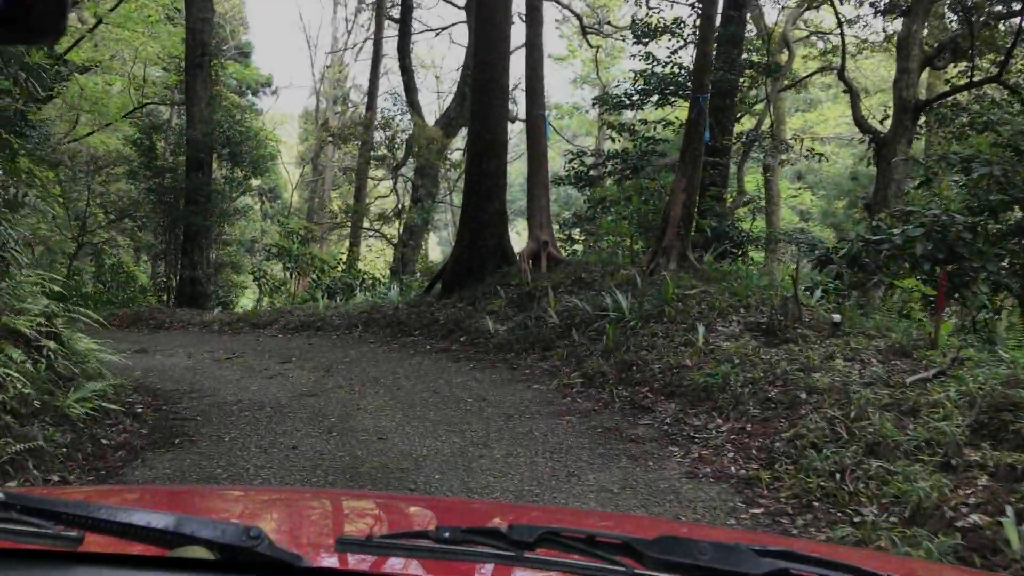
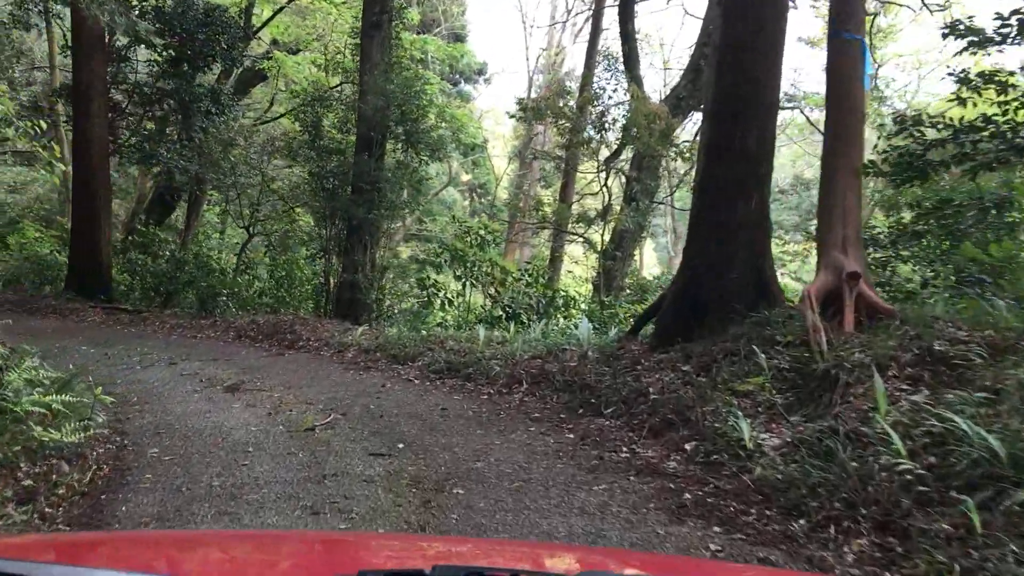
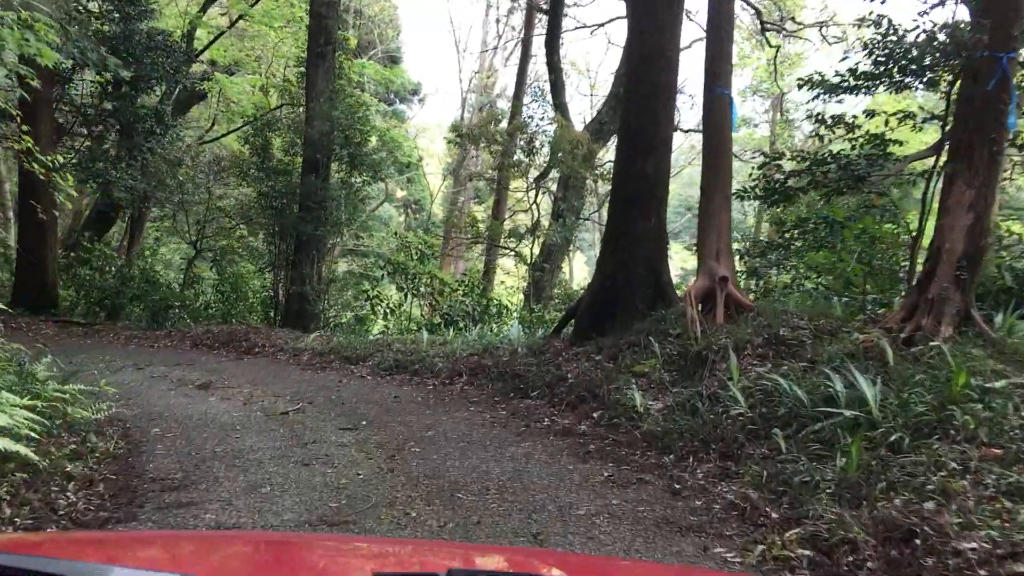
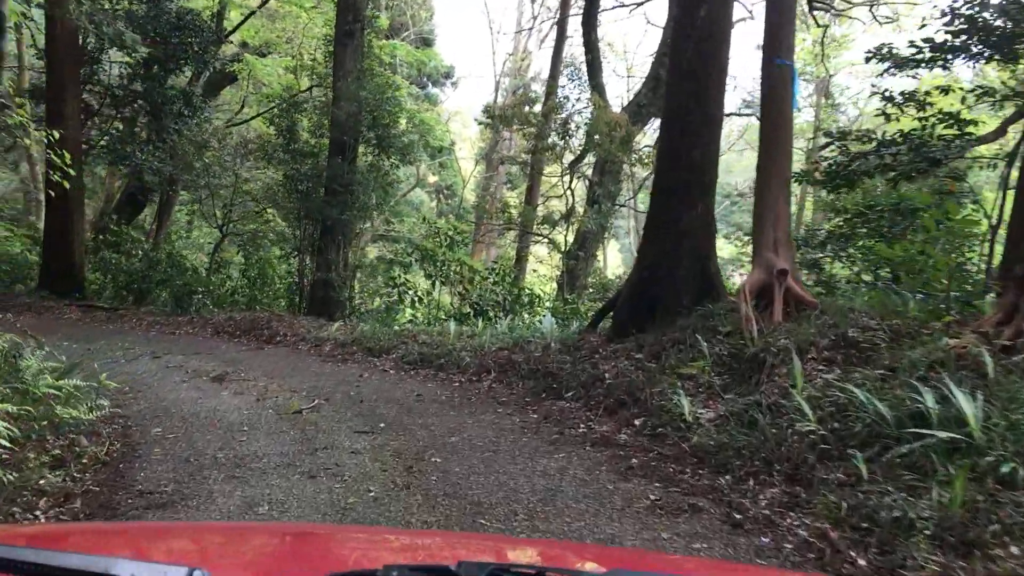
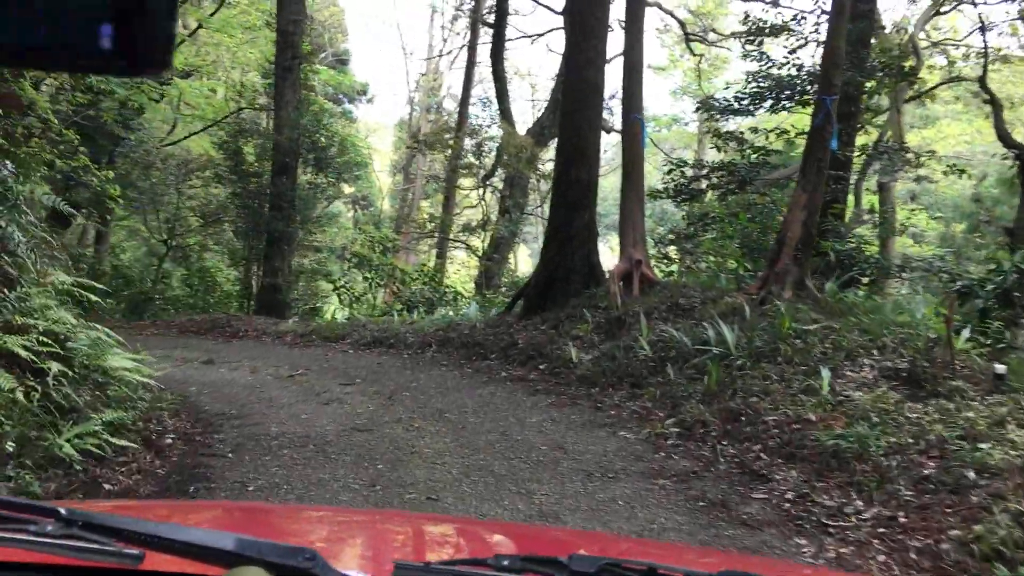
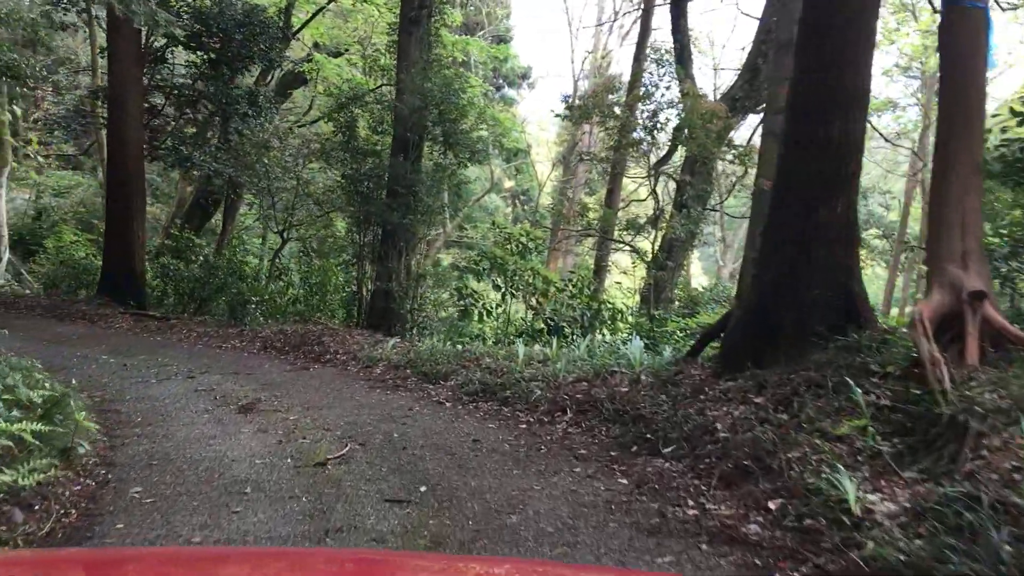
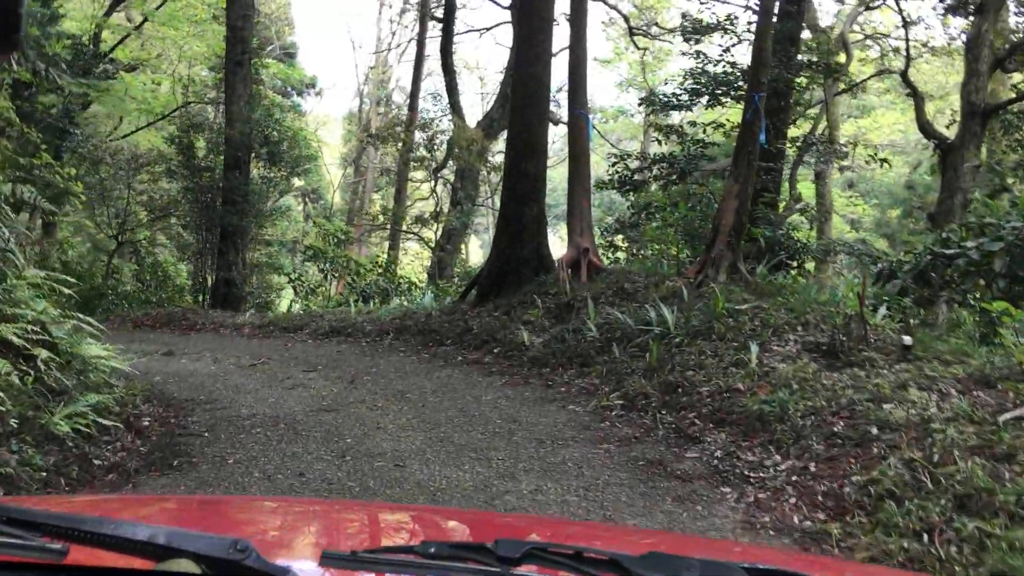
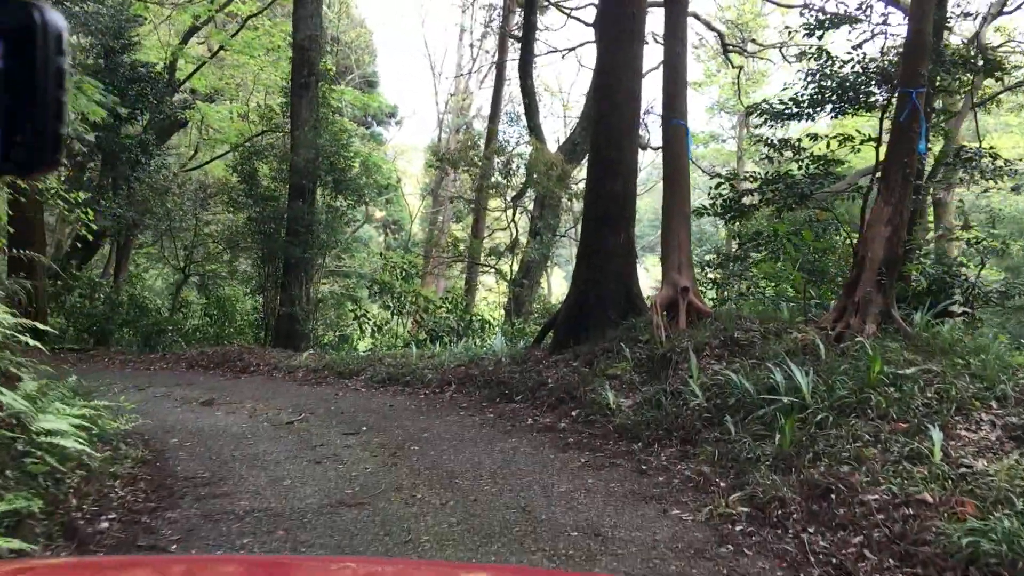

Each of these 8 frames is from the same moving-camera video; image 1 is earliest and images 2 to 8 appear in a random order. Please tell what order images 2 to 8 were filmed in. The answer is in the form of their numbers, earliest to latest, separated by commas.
7, 5, 8, 3, 4, 2, 6
